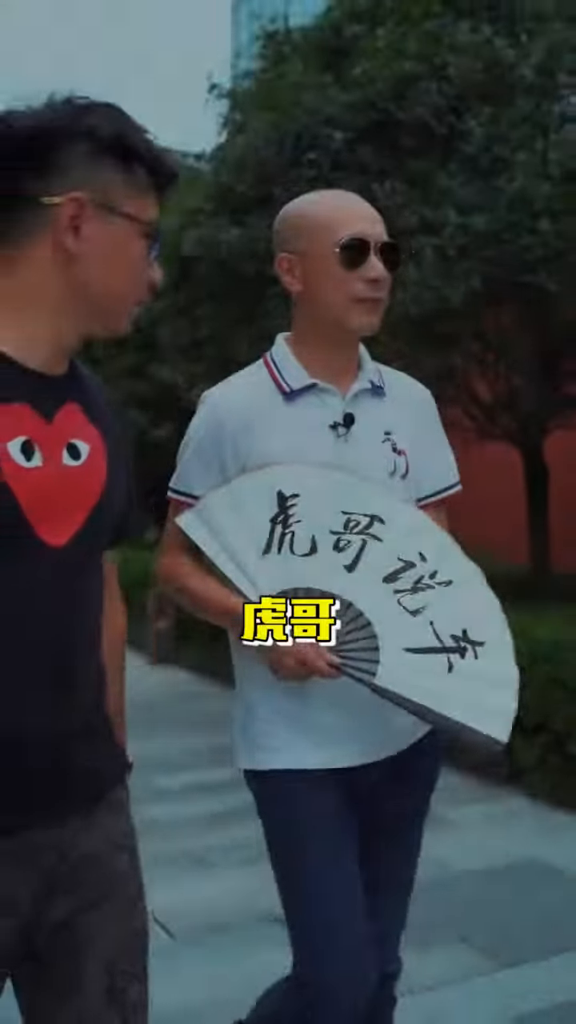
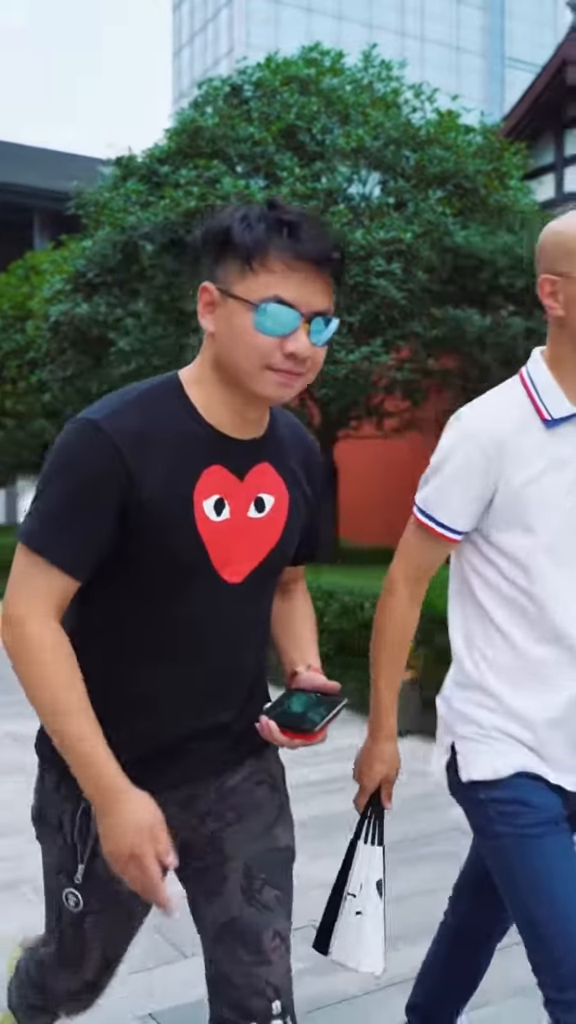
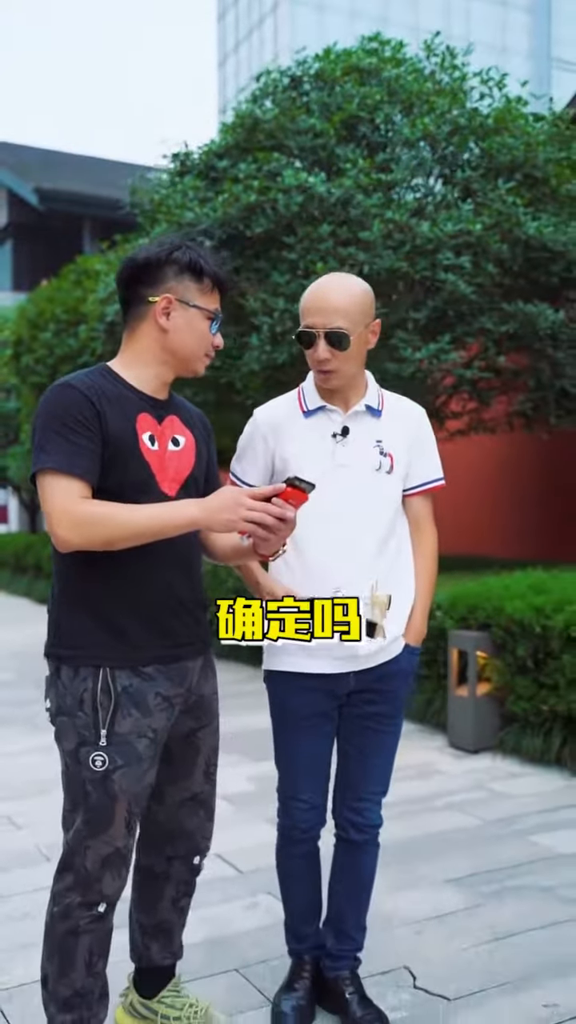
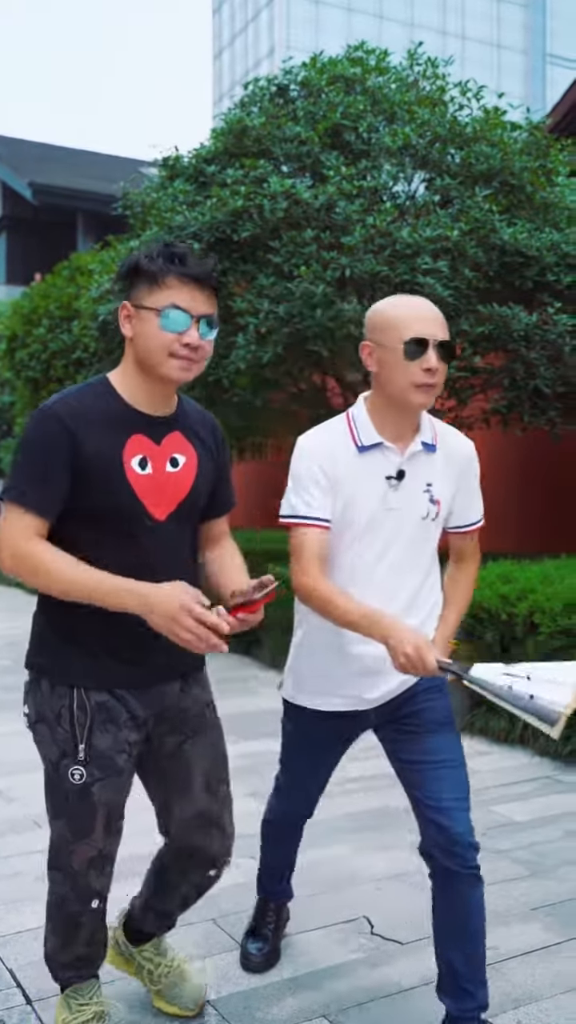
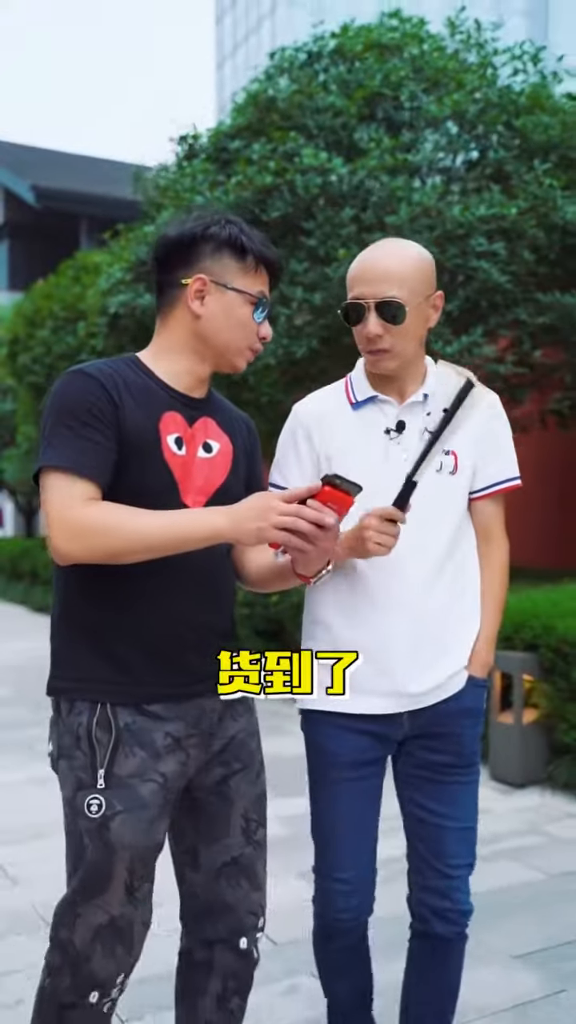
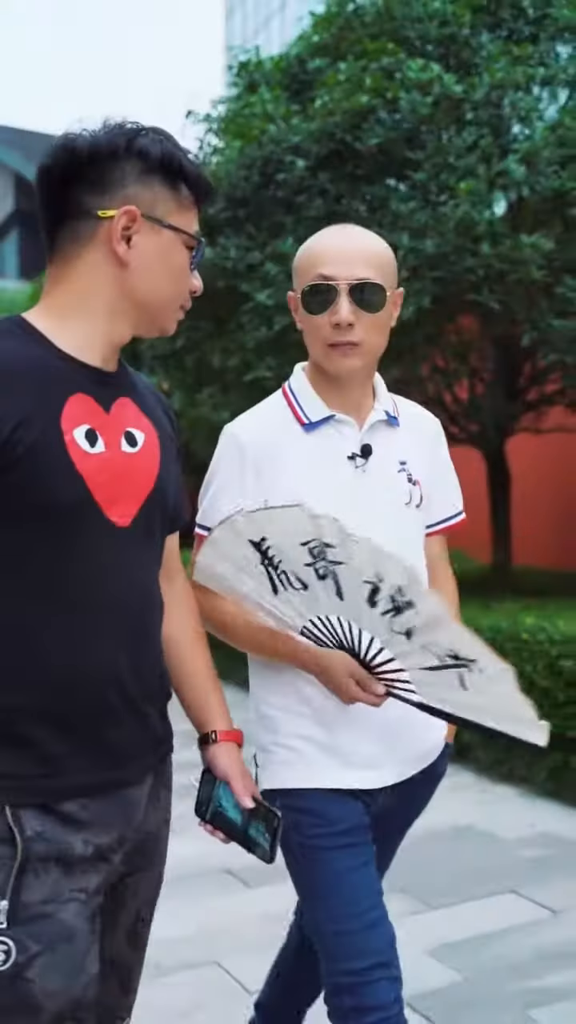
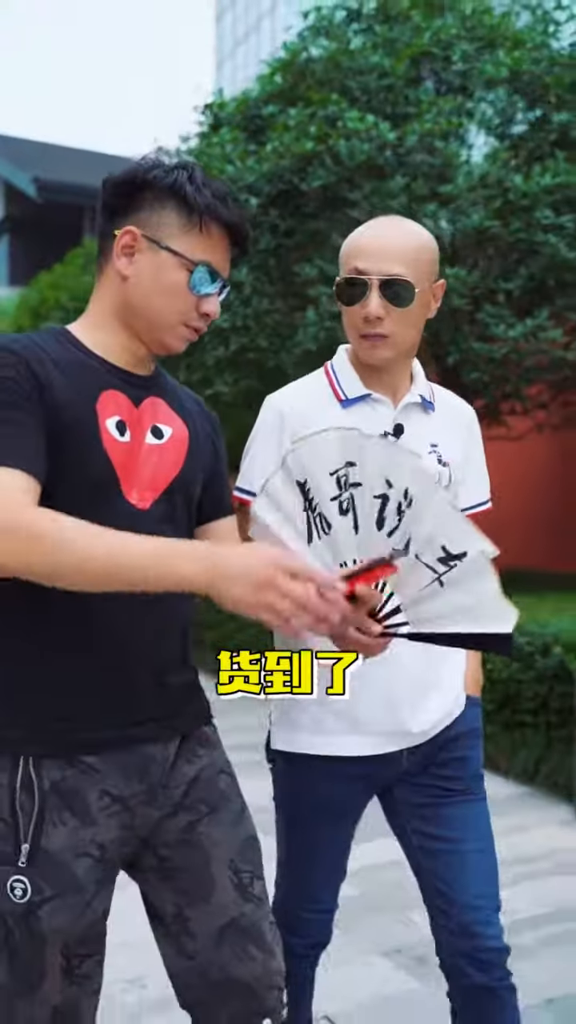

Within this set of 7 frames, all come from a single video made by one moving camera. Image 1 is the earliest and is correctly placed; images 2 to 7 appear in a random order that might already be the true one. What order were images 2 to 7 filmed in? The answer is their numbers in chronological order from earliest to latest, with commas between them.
6, 7, 5, 3, 4, 2
